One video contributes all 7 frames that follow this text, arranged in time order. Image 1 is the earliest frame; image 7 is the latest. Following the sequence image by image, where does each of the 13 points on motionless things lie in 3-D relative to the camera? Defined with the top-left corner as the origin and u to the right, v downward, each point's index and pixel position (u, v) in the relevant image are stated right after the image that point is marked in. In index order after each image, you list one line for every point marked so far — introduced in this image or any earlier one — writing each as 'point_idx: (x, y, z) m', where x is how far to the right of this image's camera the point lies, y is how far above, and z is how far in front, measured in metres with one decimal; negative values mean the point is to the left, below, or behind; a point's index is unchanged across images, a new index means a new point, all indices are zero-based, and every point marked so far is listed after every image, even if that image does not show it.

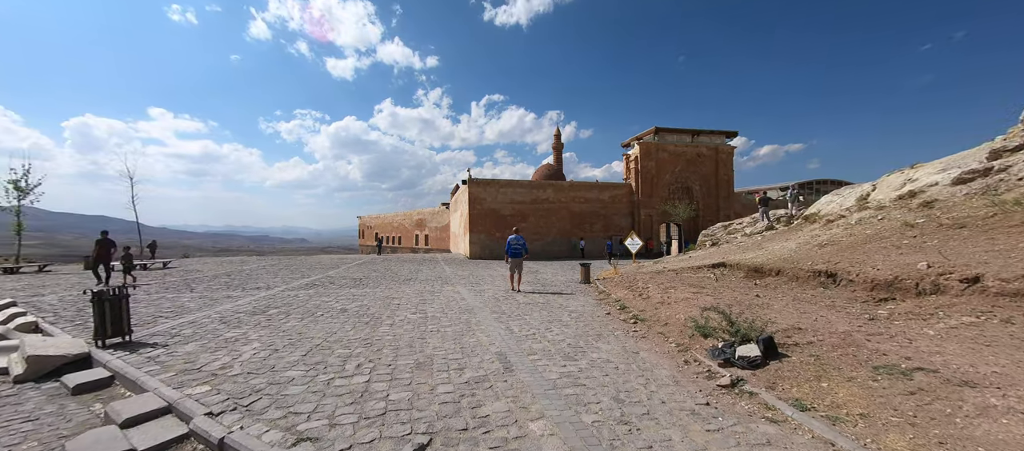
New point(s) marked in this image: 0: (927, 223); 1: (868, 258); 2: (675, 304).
0: (+9.1, 0.0, +8.2) m
1: (+7.1, -0.7, +7.5) m
2: (+2.8, -1.4, +6.5) m
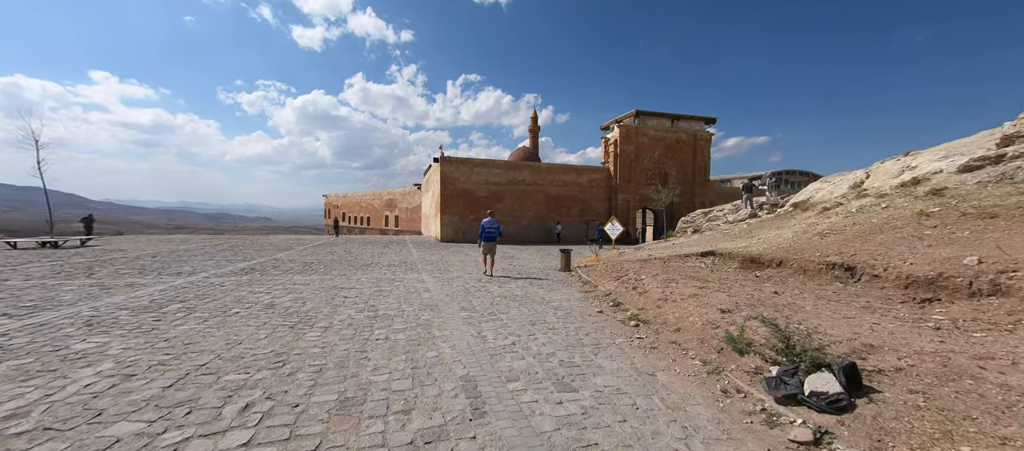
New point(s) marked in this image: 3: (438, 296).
0: (+8.6, +0.3, +7.4) m
1: (+6.7, -0.4, +6.7) m
2: (+2.4, -1.1, +5.4) m
3: (-1.3, -1.3, +6.8) m
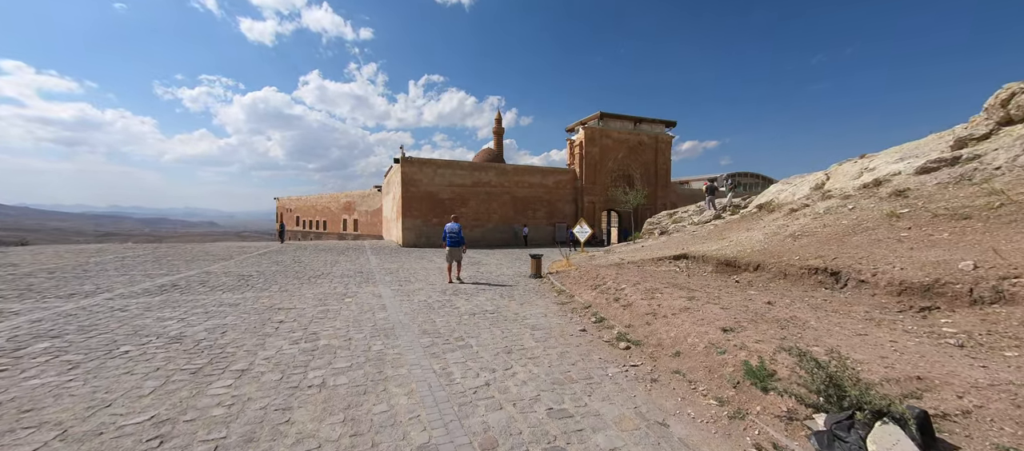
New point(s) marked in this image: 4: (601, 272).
0: (+8.0, +0.2, +7.4) m
1: (+6.2, -0.5, +6.5) m
2: (+2.1, -1.2, +4.8) m
3: (-1.8, -1.4, +5.8) m
4: (+2.3, -1.2, +9.8) m
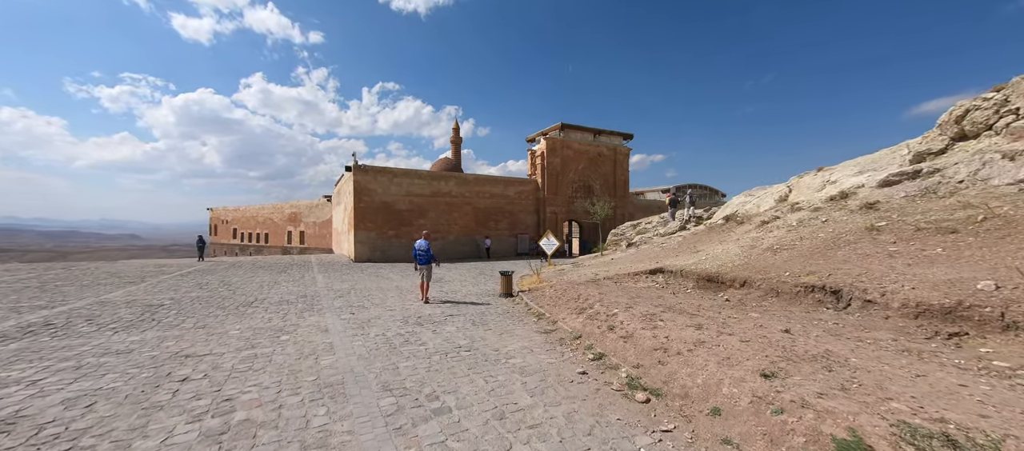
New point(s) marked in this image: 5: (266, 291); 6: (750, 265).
0: (+7.5, 0.0, +7.3) m
1: (+5.8, -0.7, +6.2) m
2: (+1.9, -1.4, +4.0) m
3: (-2.0, -1.7, +4.6) m
4: (+1.6, -1.5, +9.0) m
5: (-6.9, -1.9, +10.6) m
6: (+5.4, -0.9, +8.5) m
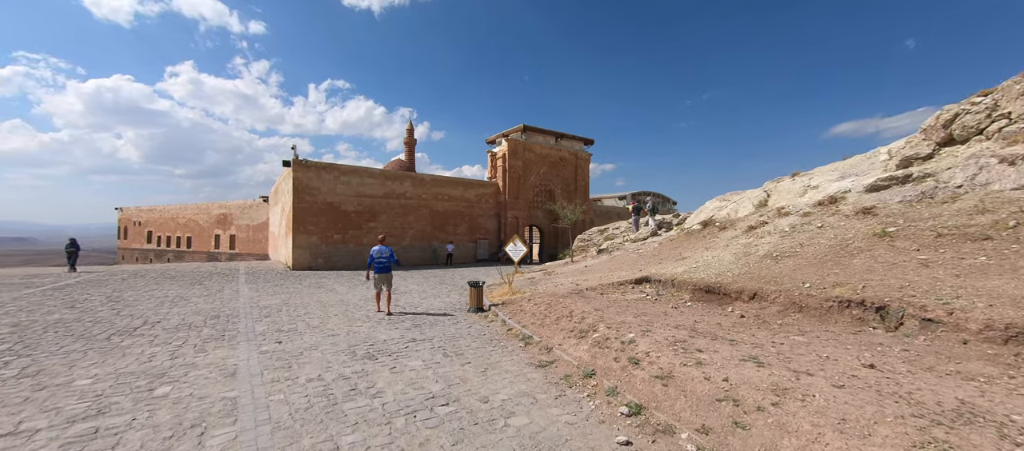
0: (+7.2, -0.1, +6.8) m
1: (+5.6, -0.8, +5.4) m
2: (+2.0, -1.4, +2.8) m
3: (-2.0, -1.6, +2.9) m
4: (+1.1, -1.6, +7.7) m
5: (-7.6, -1.9, +8.2) m
6: (+4.9, -1.0, +7.7) m
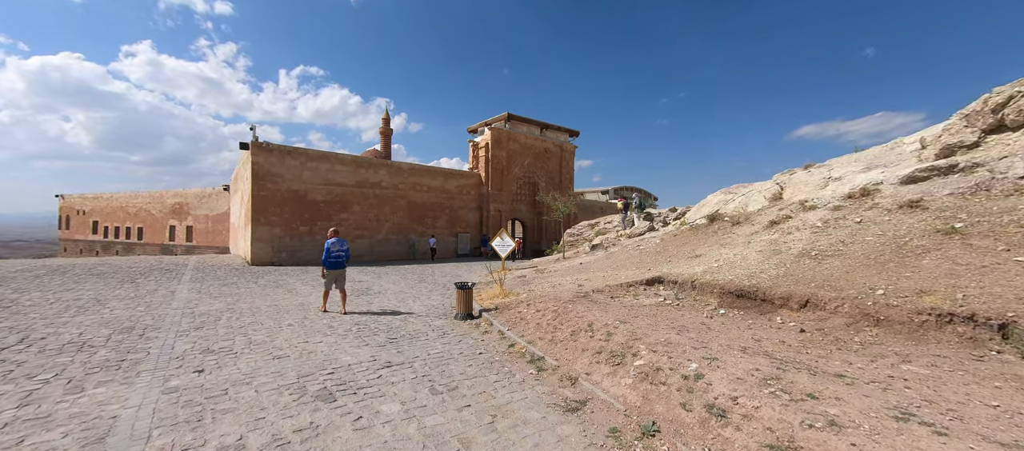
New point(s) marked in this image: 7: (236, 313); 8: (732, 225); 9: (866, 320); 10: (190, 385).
0: (+7.2, -0.1, +5.7) m
1: (+5.8, -0.7, +4.3) m
2: (+2.3, -1.3, +1.5) m
3: (-1.7, -1.5, +1.3) m
4: (+1.1, -1.5, +6.3) m
5: (-7.6, -1.6, +6.3) m
6: (+4.9, -0.9, +6.5) m
7: (-5.7, -1.8, +7.7) m
8: (+6.3, 0.0, +10.7) m
9: (+4.6, -1.2, +4.9) m
10: (-3.4, -1.6, +4.0) m
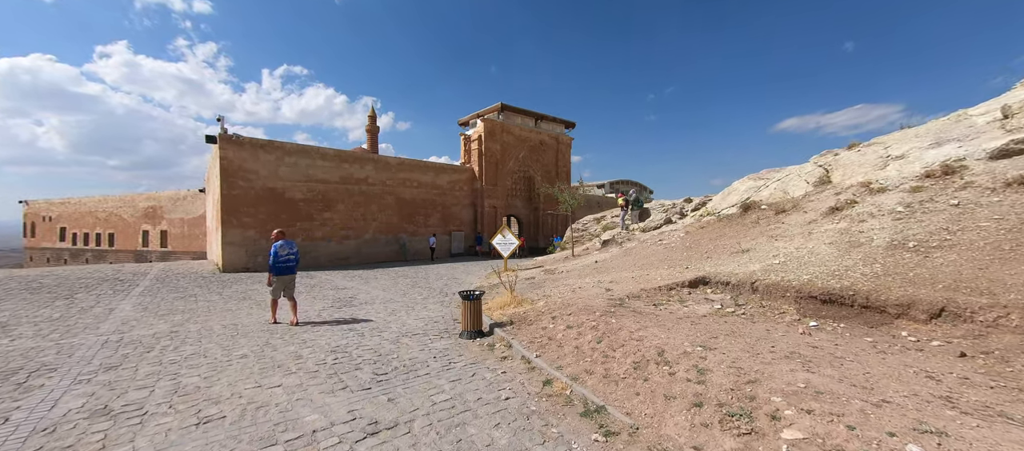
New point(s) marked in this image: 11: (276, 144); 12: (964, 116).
0: (+7.6, +0.2, +4.3) m
1: (+6.1, -0.5, +2.8) m
2: (+2.8, -1.2, -0.1) m
3: (-1.2, -1.5, -0.3) m
4: (+1.5, -1.3, +4.8) m
5: (-7.2, -1.7, +4.6) m
6: (+5.3, -0.7, +5.1) m
7: (-5.4, -1.8, +6.0) m
8: (+6.5, +0.3, +9.2) m
9: (+5.0, -1.0, +3.4) m
10: (-3.0, -1.6, +2.3) m
11: (-11.0, +3.8, +17.4) m
12: (+10.5, +2.5, +8.8) m
